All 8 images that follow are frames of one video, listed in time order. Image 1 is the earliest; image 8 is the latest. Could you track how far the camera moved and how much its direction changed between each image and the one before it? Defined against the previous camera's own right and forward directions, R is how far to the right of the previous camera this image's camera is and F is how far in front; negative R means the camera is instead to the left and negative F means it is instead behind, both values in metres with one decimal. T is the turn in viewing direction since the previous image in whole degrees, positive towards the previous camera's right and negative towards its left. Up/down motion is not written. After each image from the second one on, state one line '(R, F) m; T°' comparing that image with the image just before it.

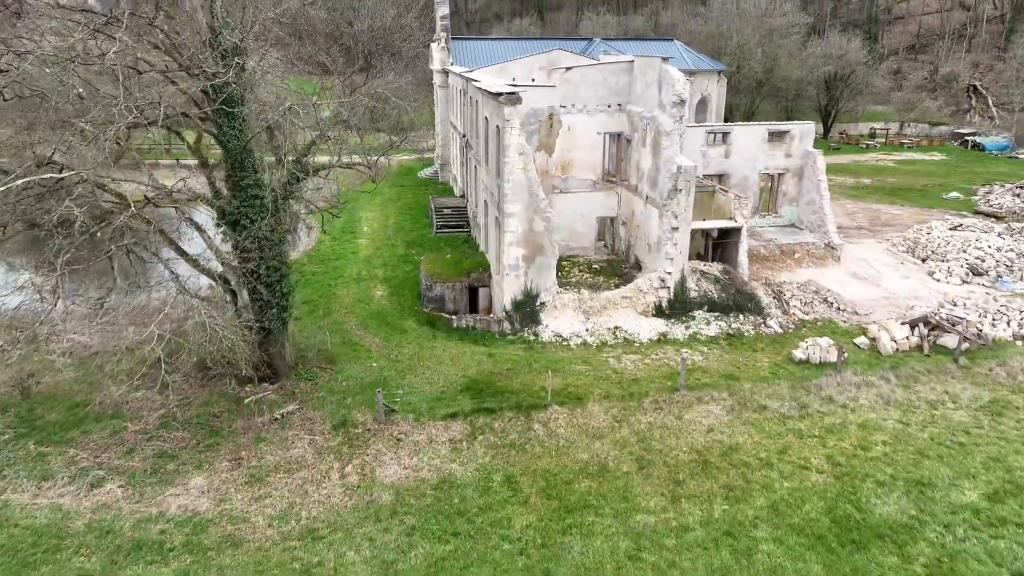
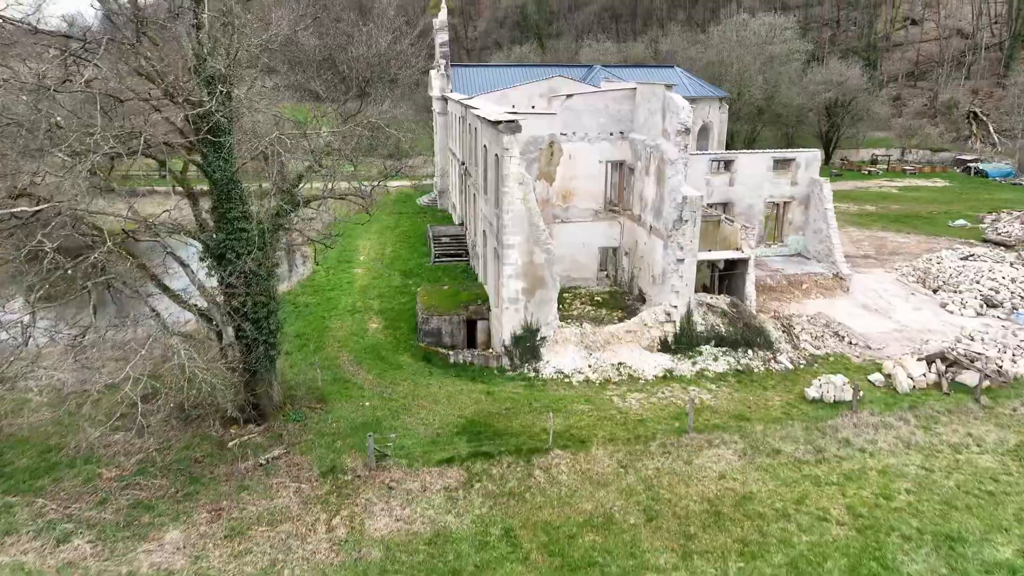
(0.0, +0.7) m; 0°
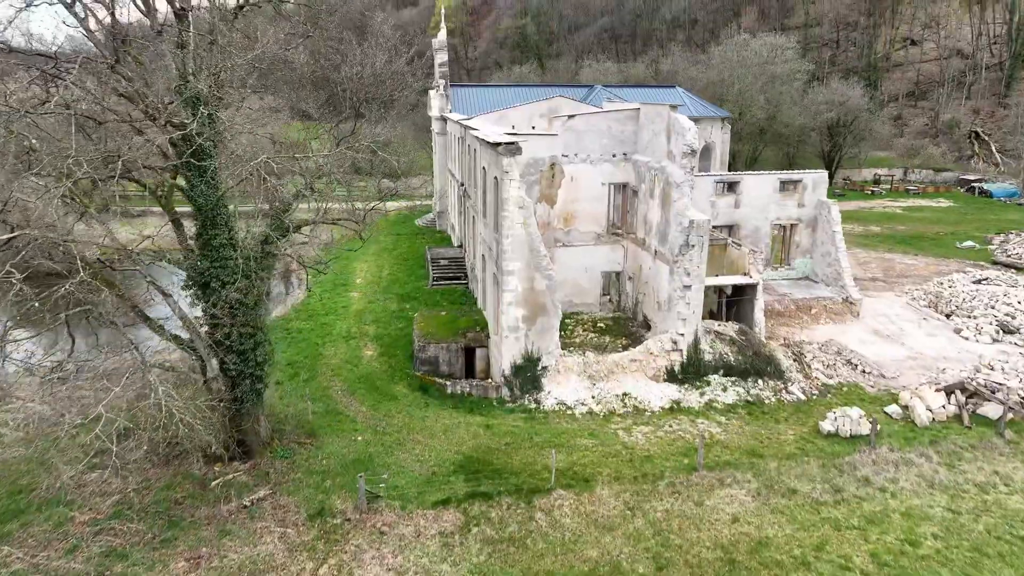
(0.0, +0.7) m; 0°
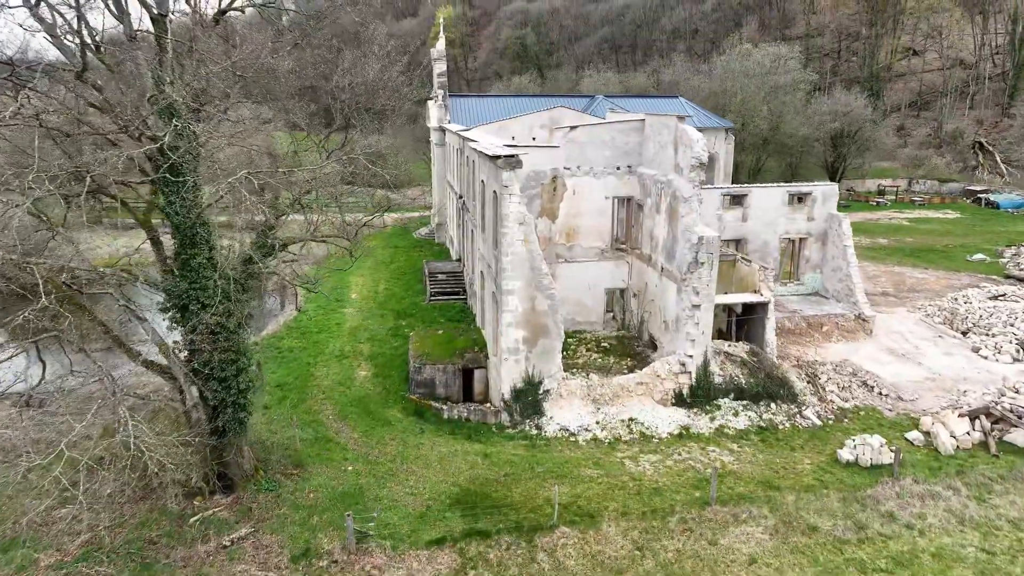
(0.0, +0.9) m; 0°
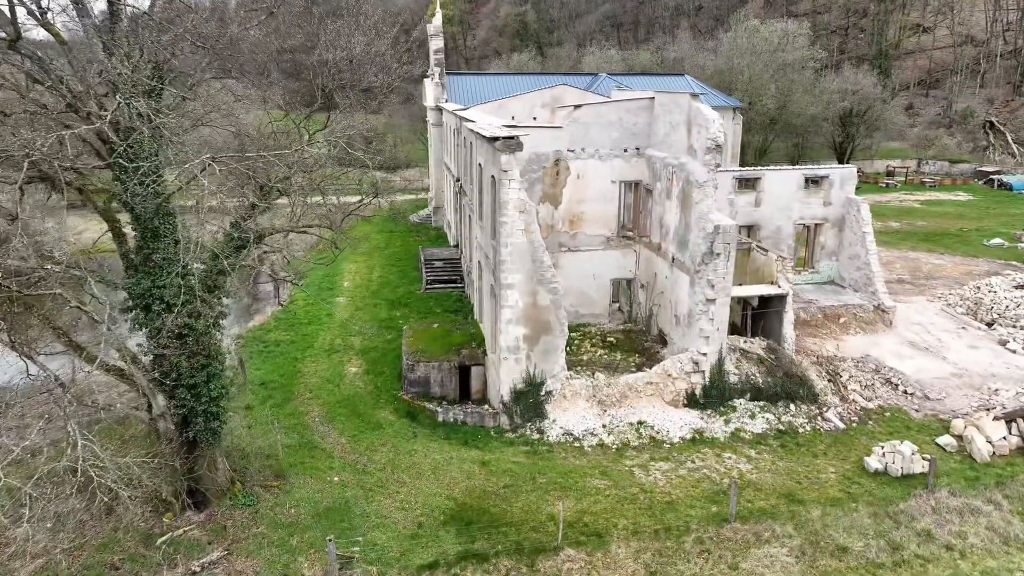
(0.0, +1.3) m; 0°
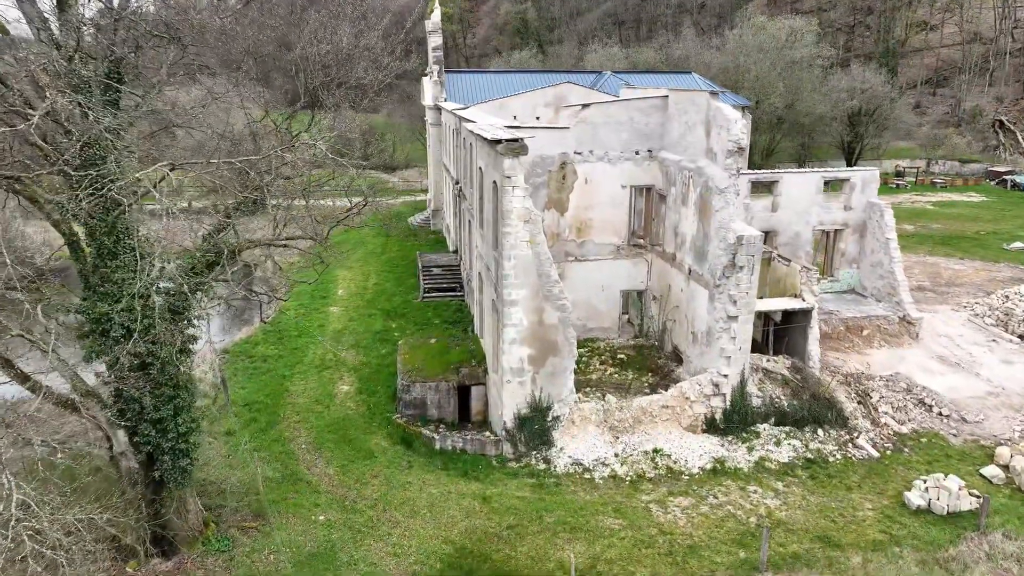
(-0.1, +1.3) m; 0°
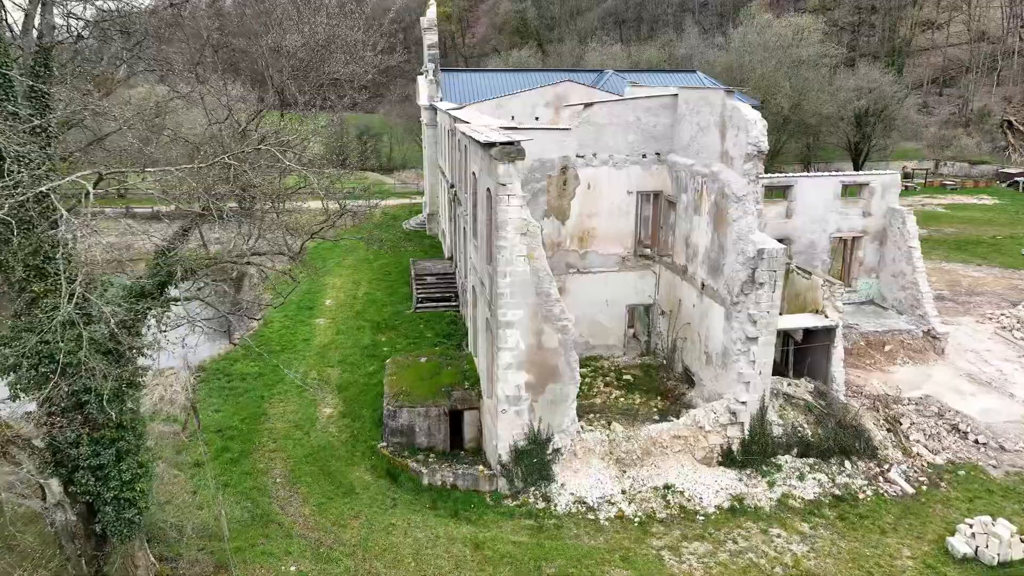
(+0.1, +1.4) m; 0°
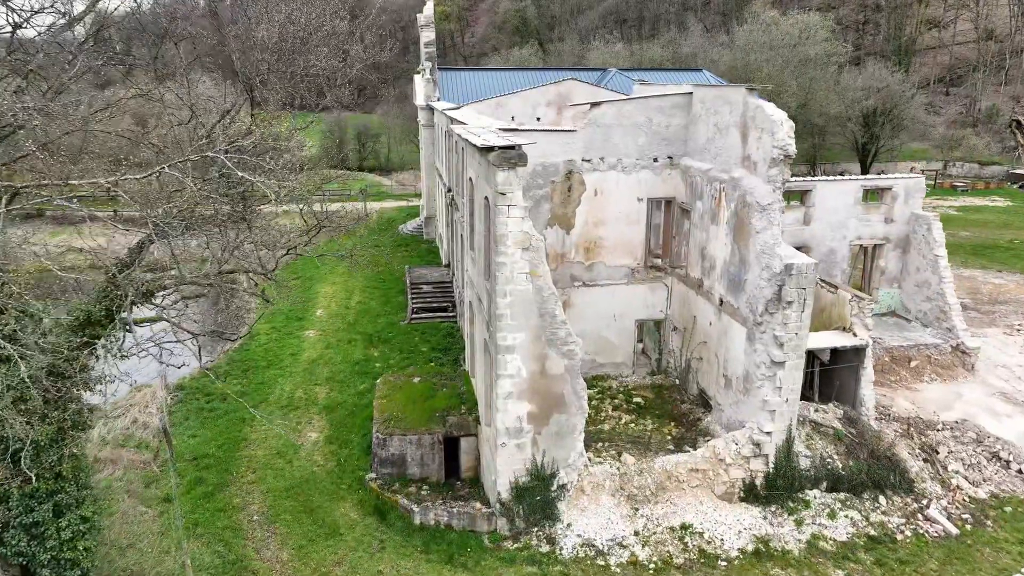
(0.0, +1.3) m; 0°
